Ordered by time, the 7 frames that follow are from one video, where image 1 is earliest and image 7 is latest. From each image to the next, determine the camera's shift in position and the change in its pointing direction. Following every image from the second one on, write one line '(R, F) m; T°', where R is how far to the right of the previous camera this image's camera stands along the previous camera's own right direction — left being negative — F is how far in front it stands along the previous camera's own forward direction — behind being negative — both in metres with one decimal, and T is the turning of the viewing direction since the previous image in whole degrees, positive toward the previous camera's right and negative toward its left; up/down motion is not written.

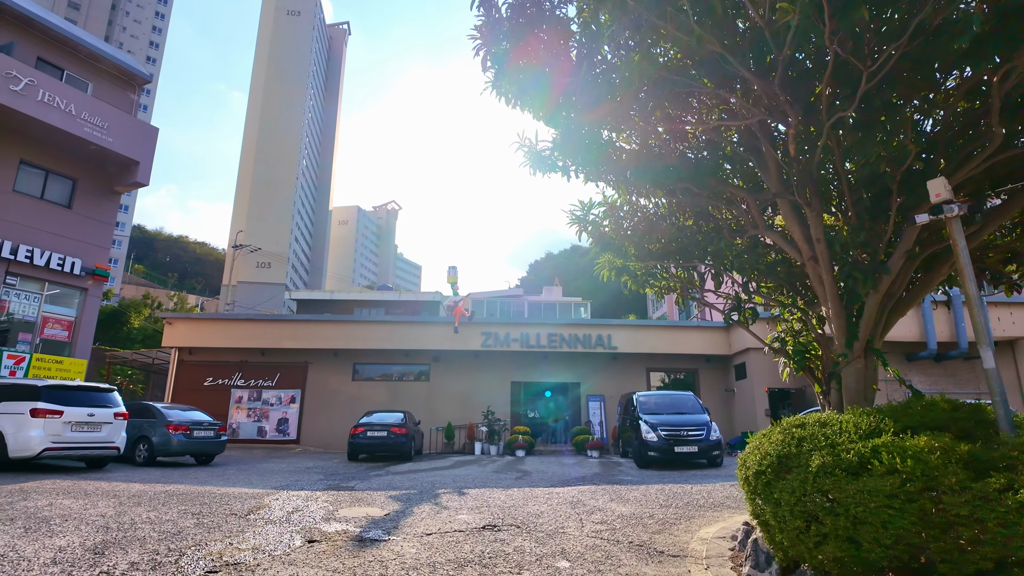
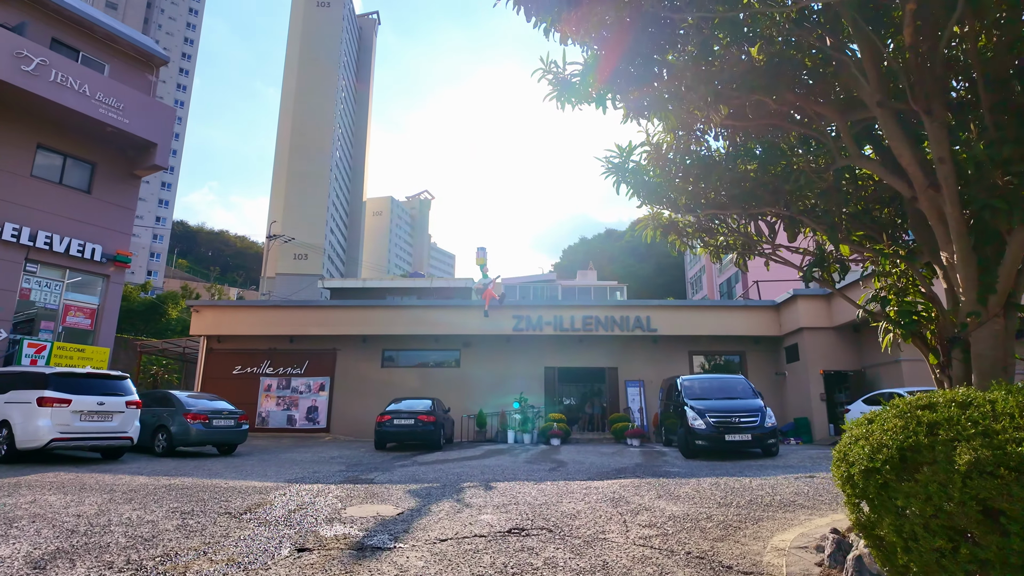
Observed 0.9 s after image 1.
(+0.1, +1.0) m; -3°
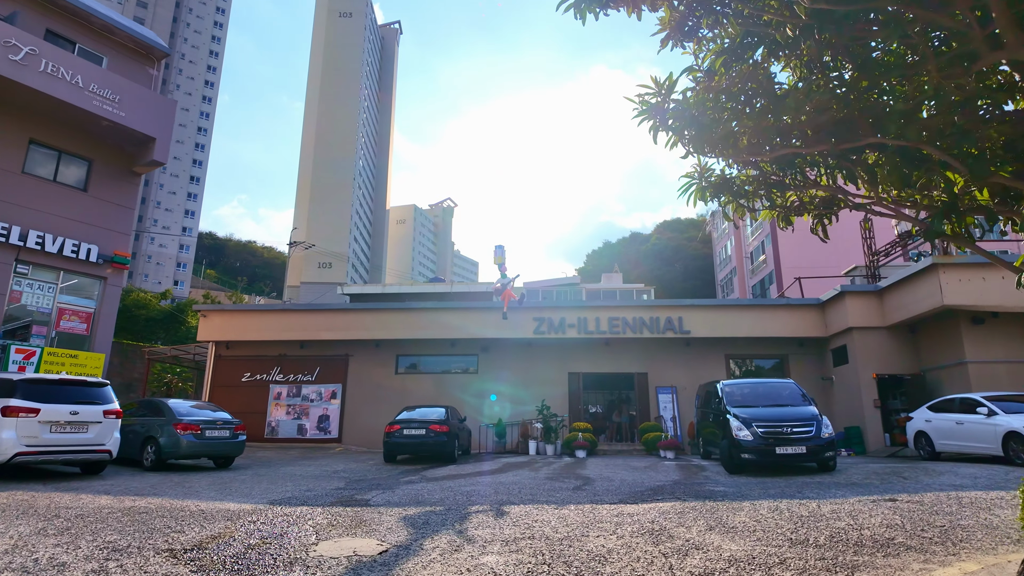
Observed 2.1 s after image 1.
(+0.1, +1.2) m; -2°
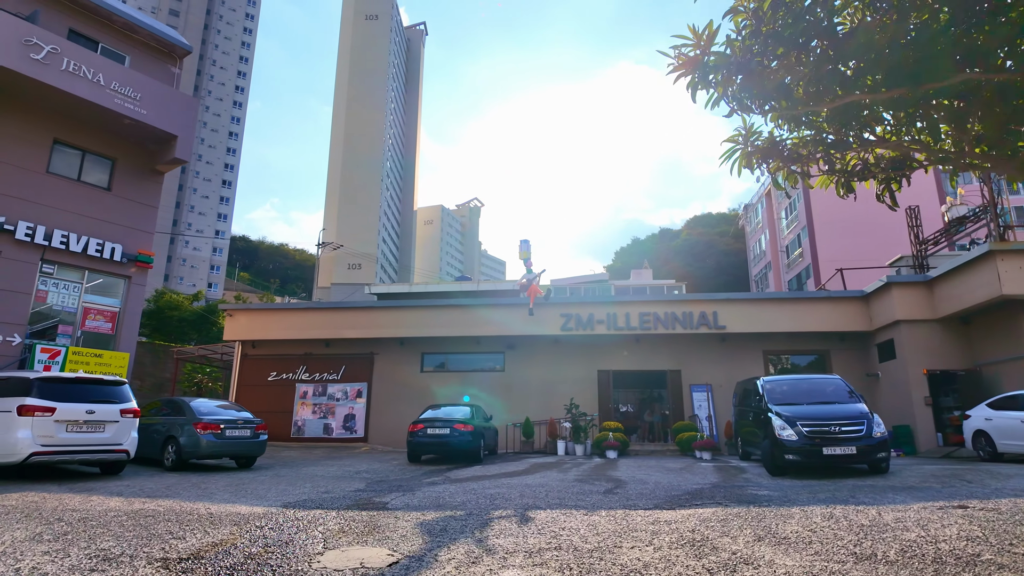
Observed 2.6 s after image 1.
(0.0, +0.5) m; -3°
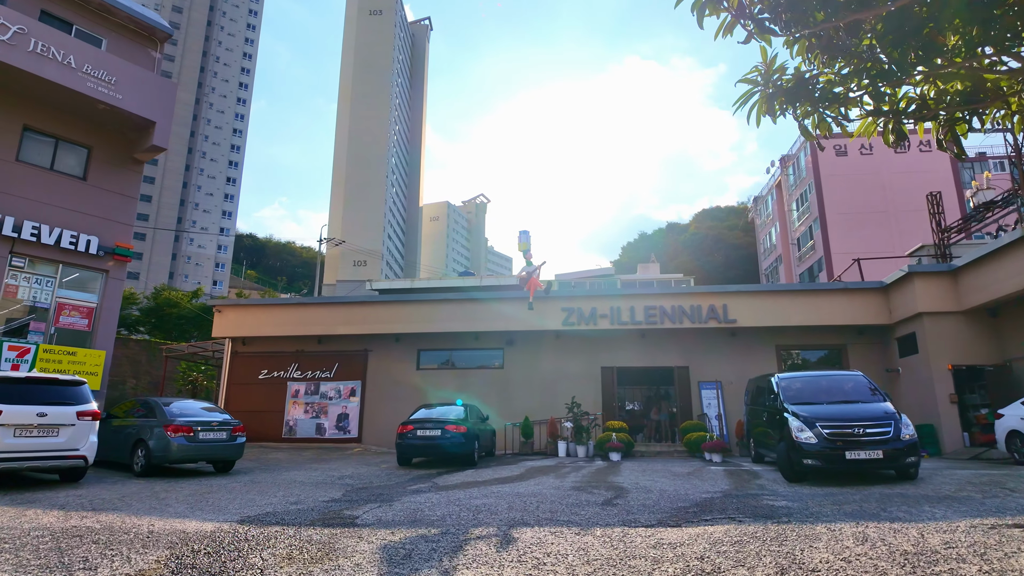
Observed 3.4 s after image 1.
(+0.2, +0.8) m; -1°
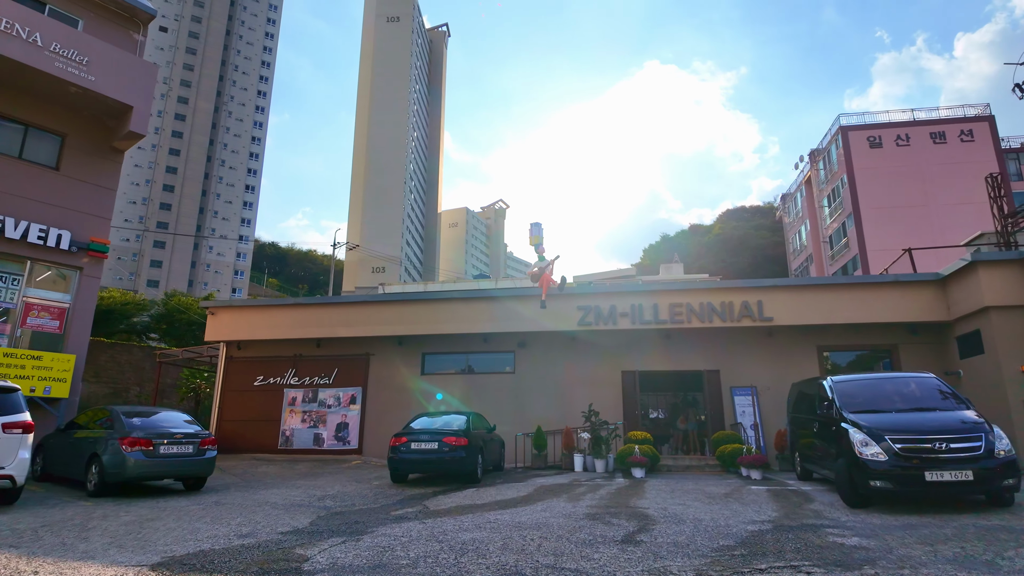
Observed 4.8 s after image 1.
(+0.3, +1.4) m; -2°
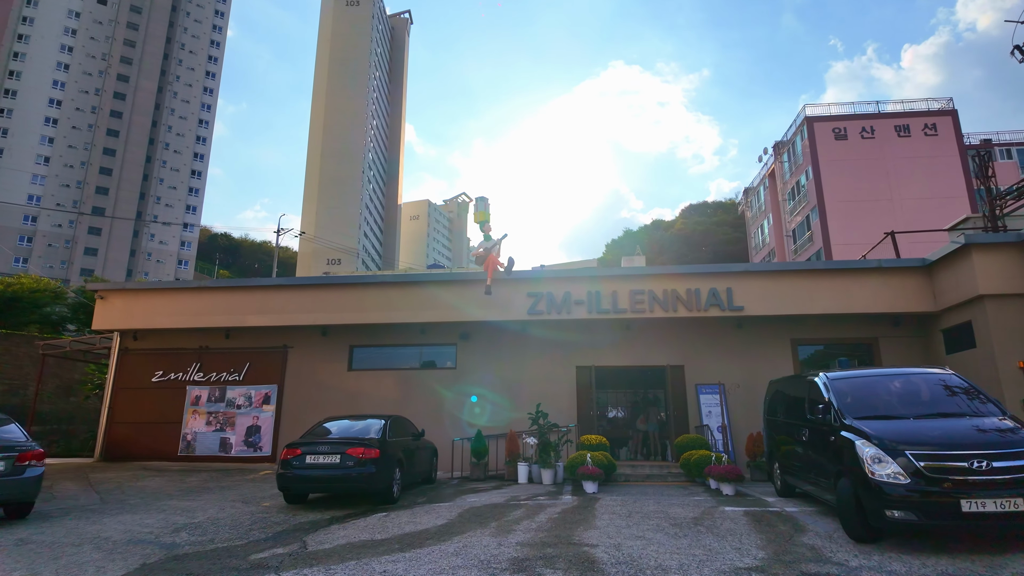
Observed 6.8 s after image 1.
(+0.5, +1.9) m; +3°
